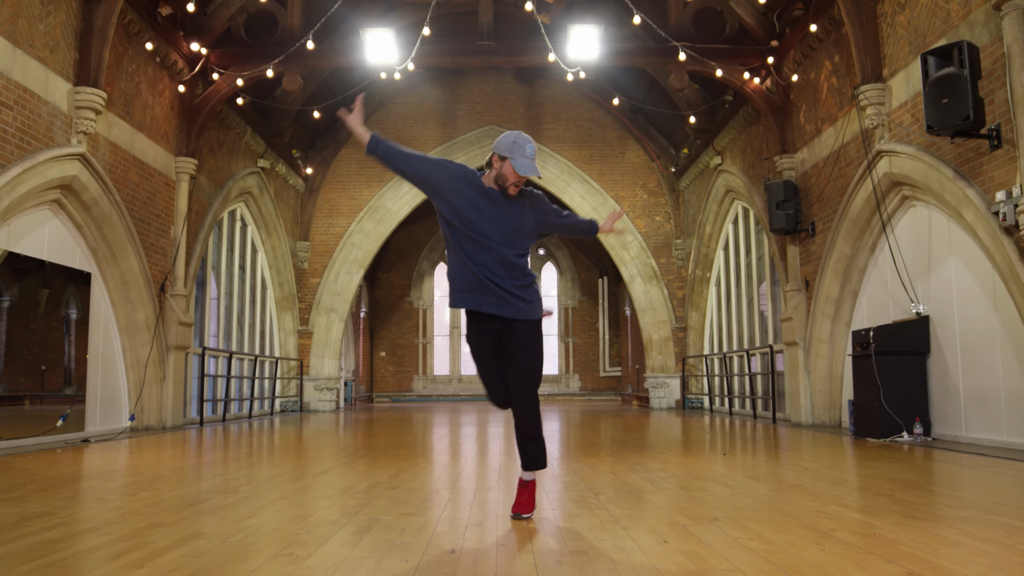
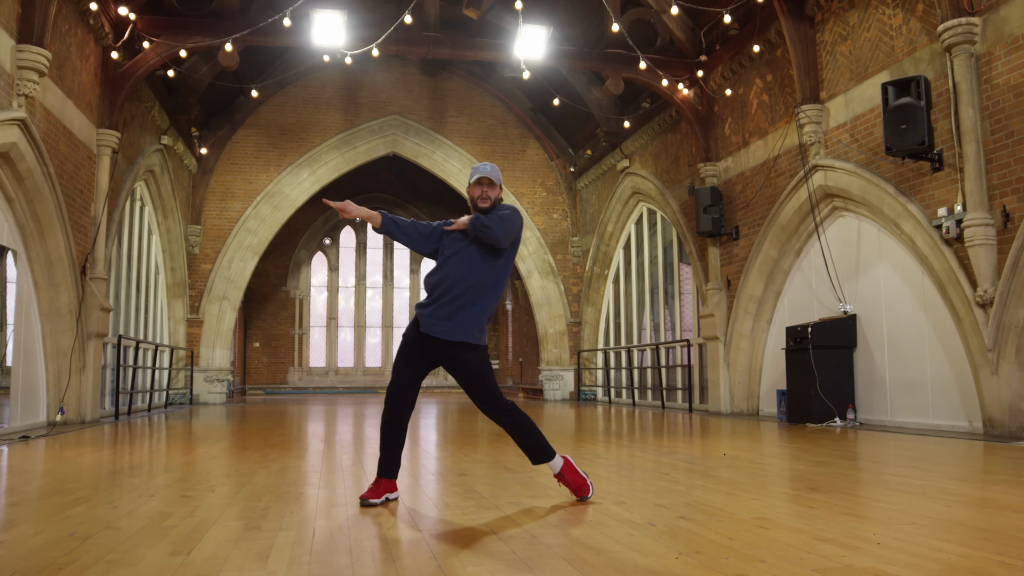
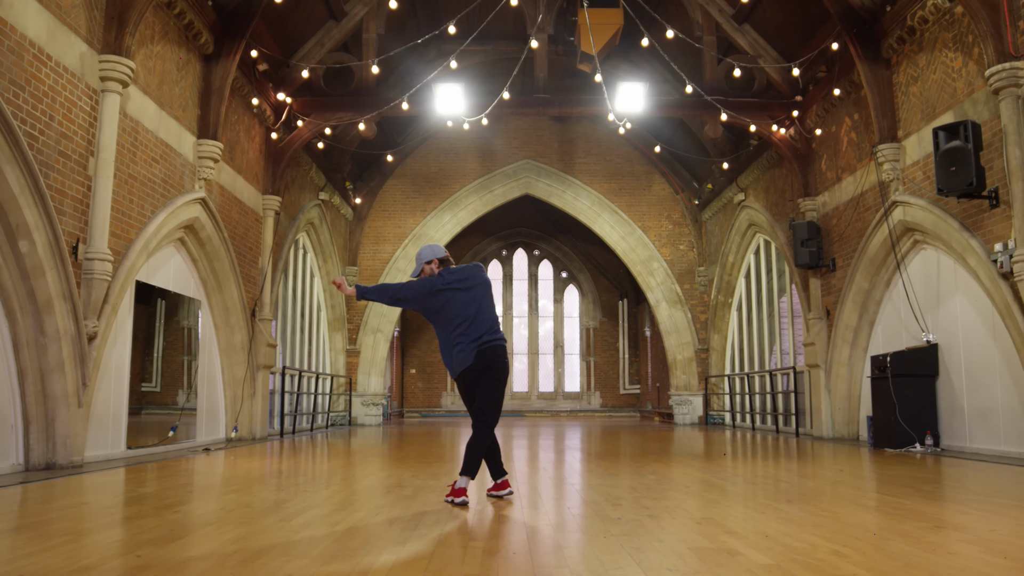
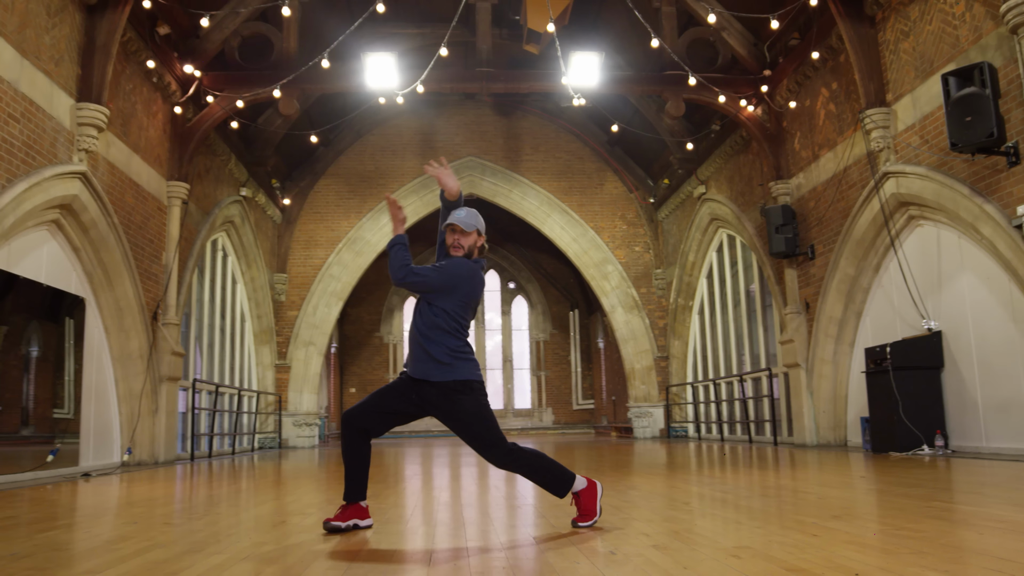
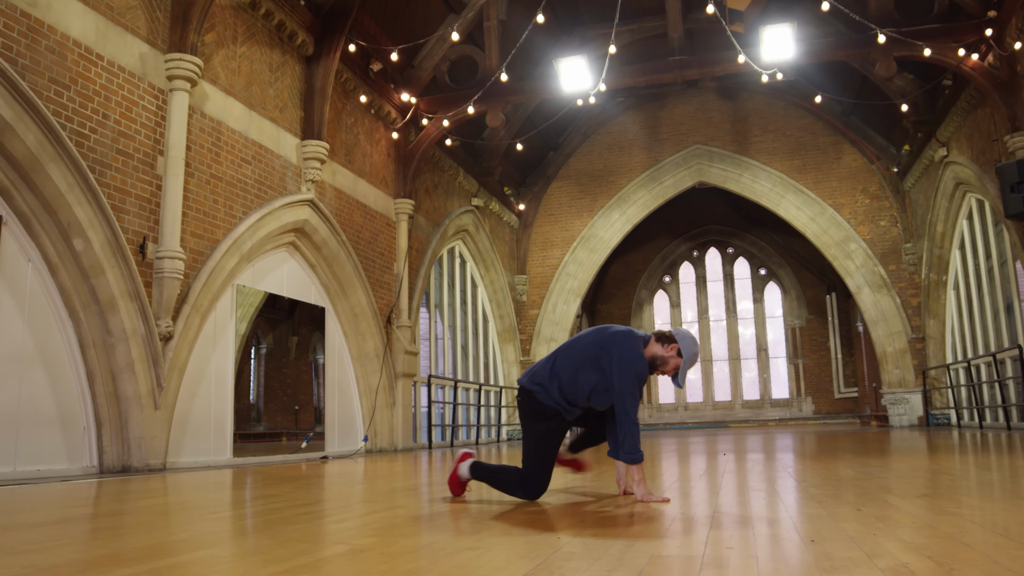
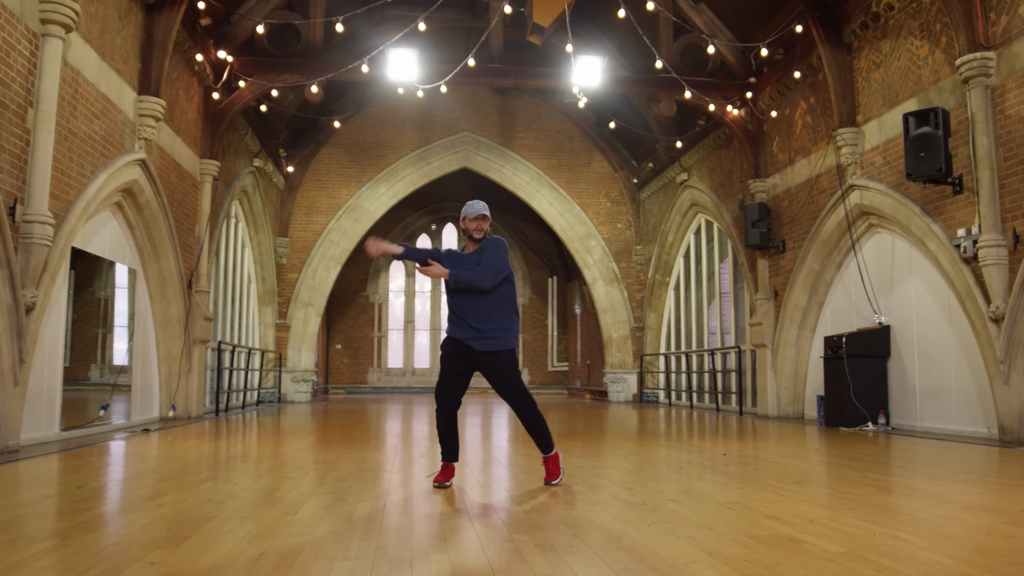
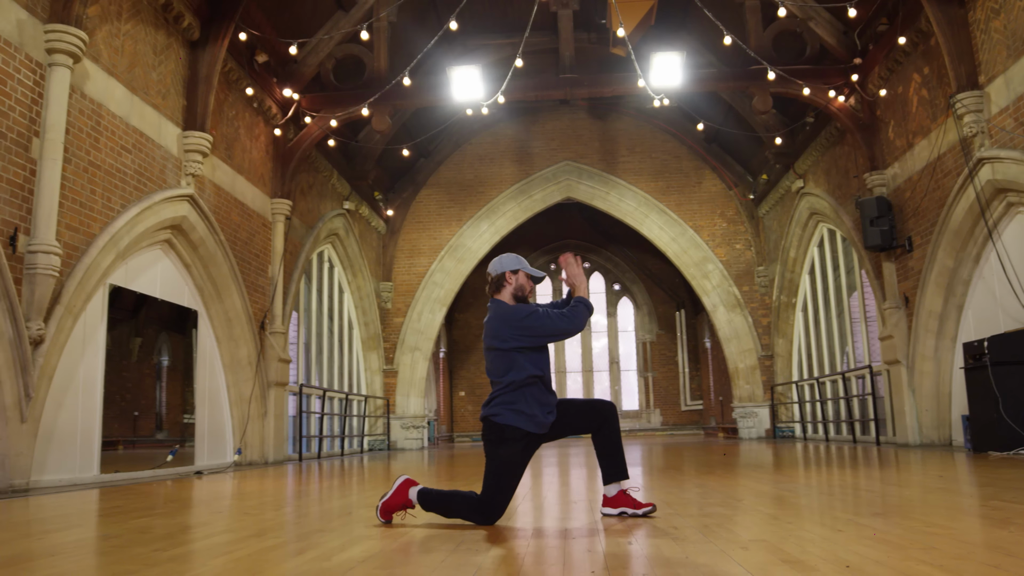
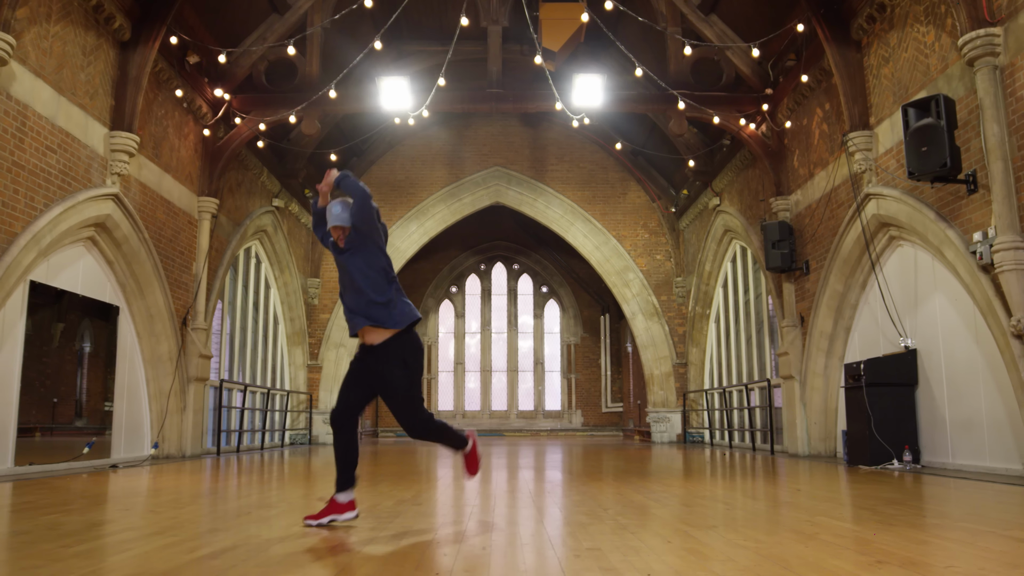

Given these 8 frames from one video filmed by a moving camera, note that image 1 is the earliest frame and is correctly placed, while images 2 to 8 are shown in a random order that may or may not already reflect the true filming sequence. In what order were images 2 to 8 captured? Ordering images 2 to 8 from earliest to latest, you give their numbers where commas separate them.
8, 3, 6, 2, 4, 7, 5
